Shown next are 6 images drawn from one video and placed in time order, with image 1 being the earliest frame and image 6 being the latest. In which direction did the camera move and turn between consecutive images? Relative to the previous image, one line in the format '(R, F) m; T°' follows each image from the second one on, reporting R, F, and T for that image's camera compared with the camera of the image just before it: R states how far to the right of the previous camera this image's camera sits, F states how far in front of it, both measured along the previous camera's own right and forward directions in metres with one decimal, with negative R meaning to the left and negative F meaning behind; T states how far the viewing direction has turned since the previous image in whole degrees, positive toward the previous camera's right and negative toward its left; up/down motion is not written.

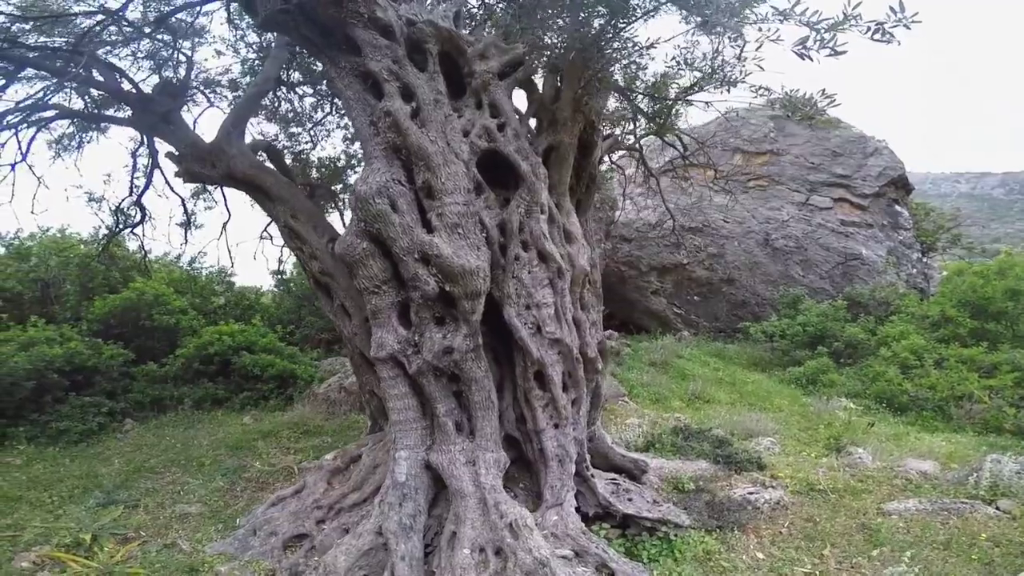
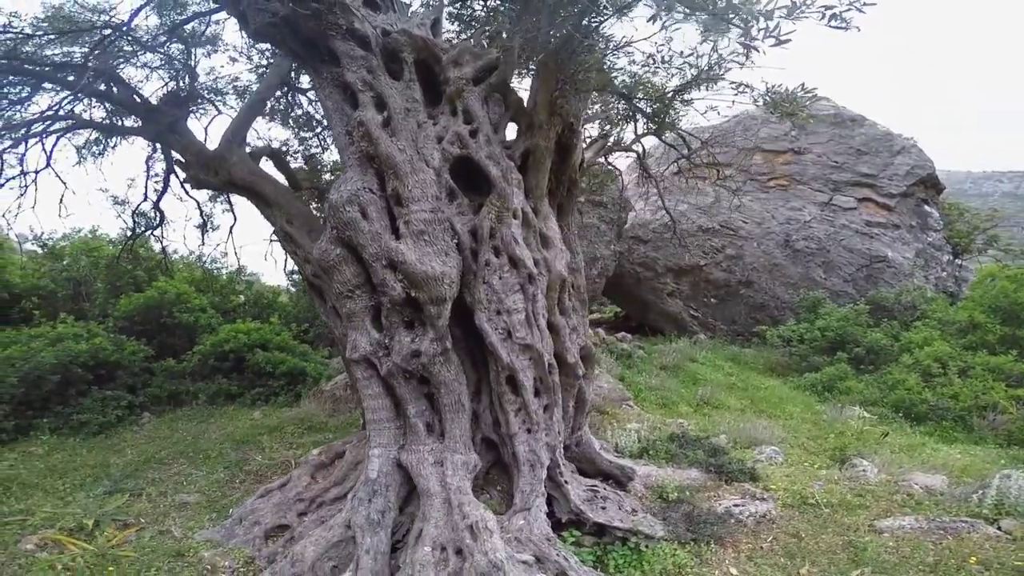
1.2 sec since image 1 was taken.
(+0.8, 0.0) m; -5°
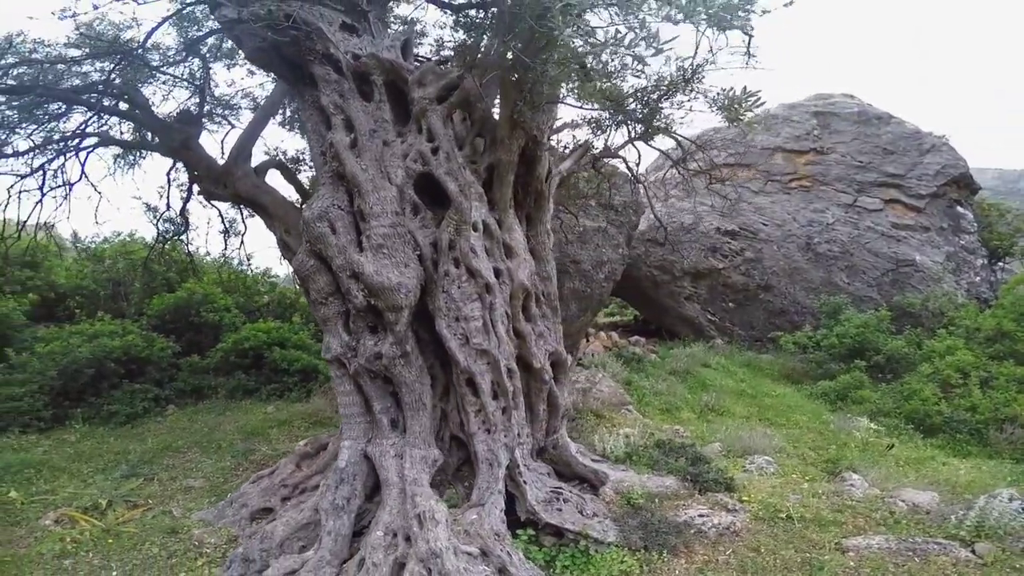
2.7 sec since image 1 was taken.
(+1.1, -0.1) m; -7°
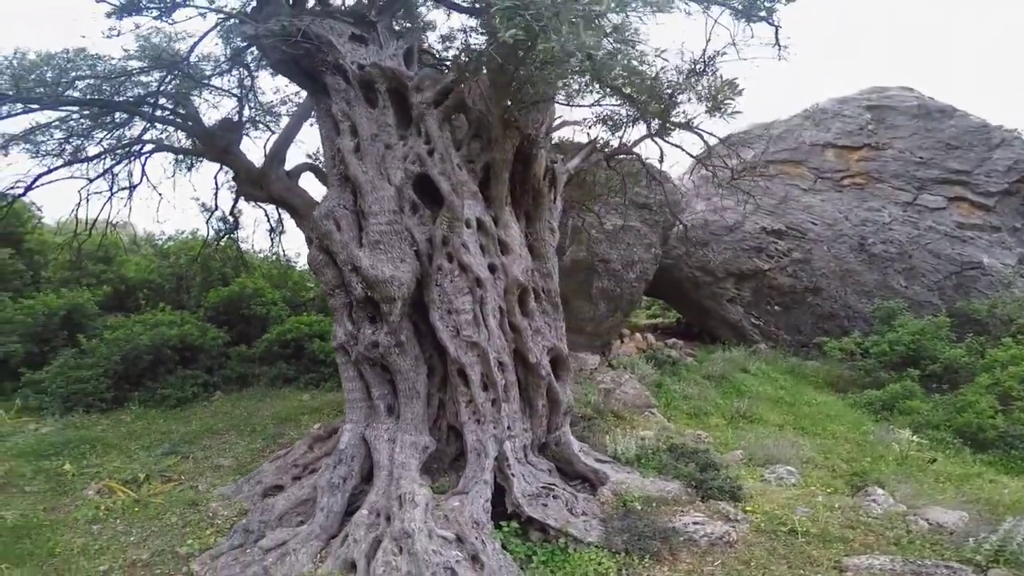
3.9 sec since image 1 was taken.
(+1.0, 0.0) m; -8°
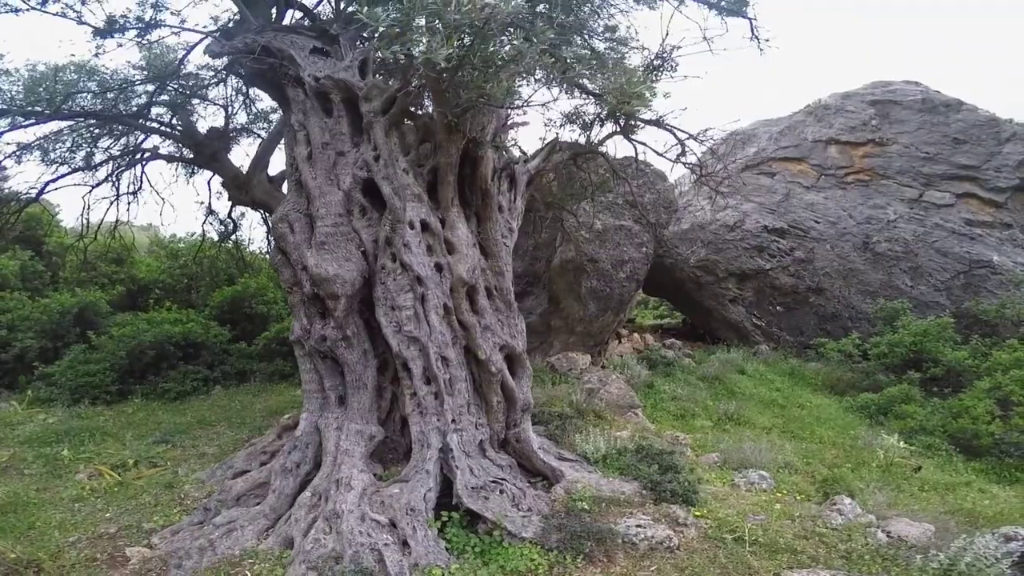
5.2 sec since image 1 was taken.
(+0.9, -0.1) m; -5°
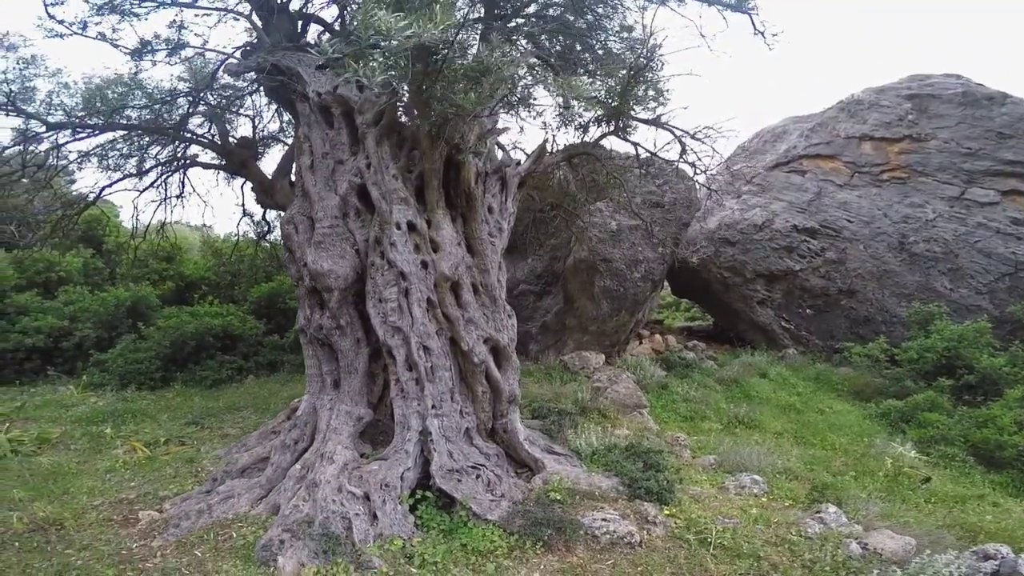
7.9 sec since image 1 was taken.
(+1.0, -0.1) m; -8°
